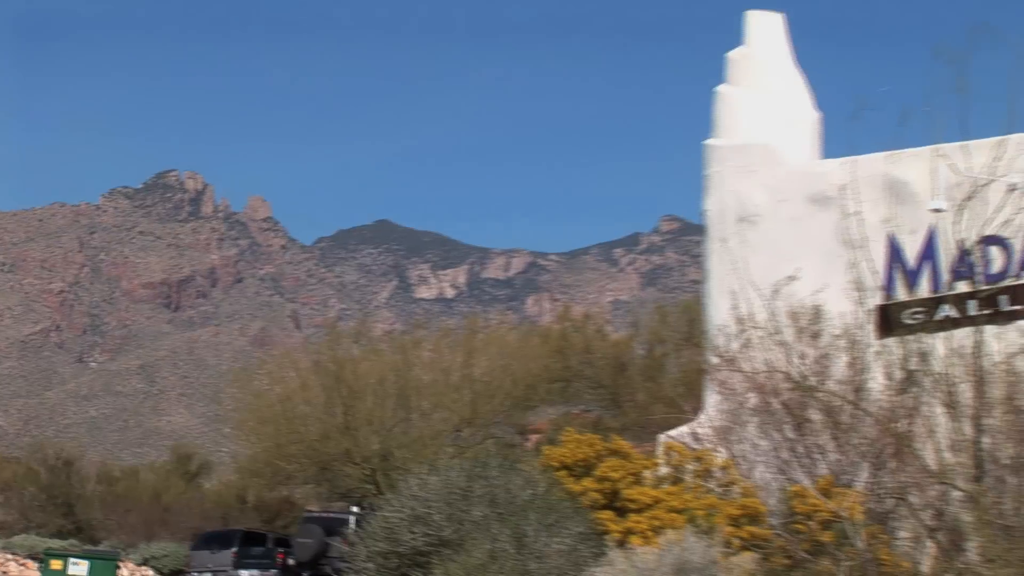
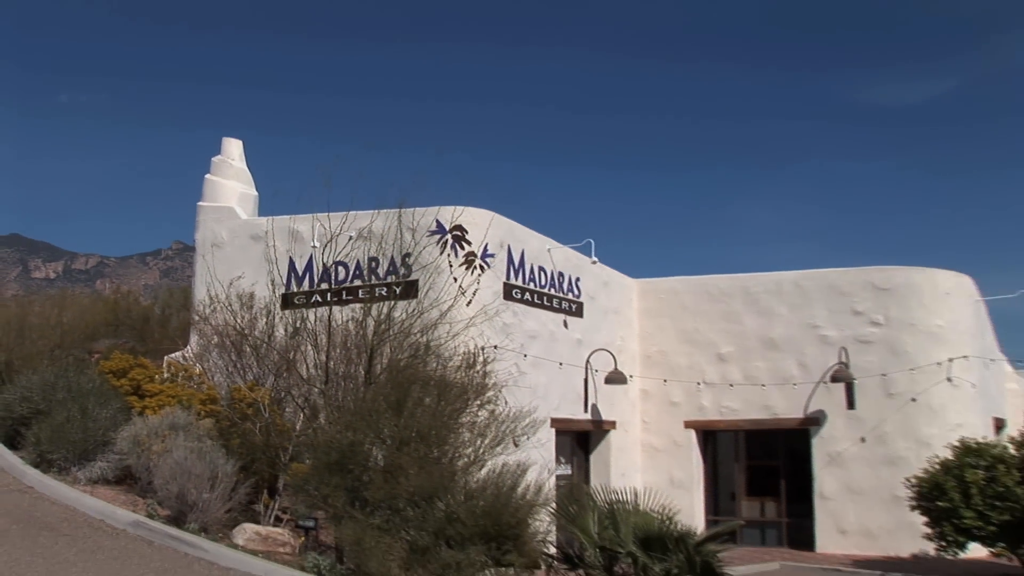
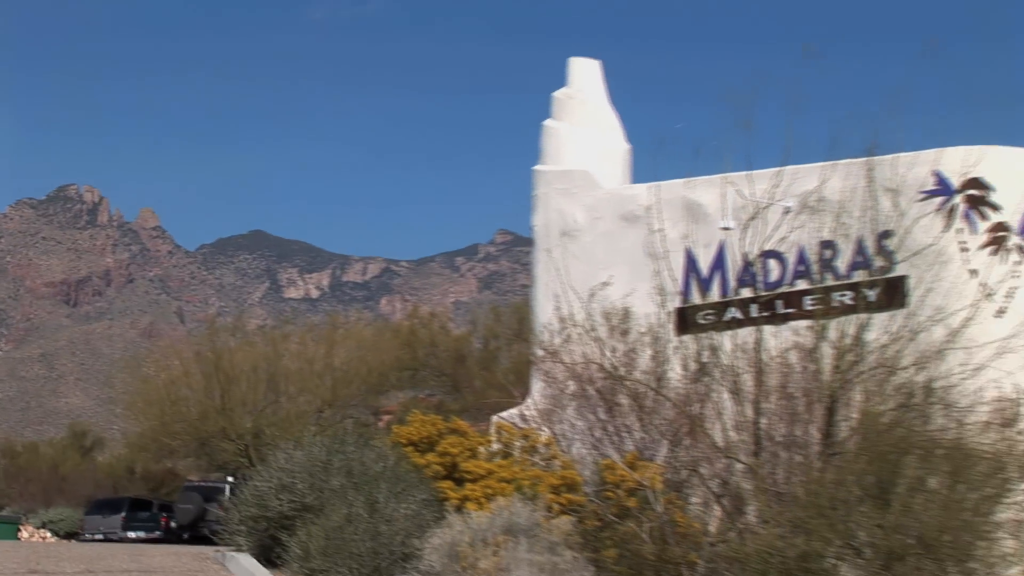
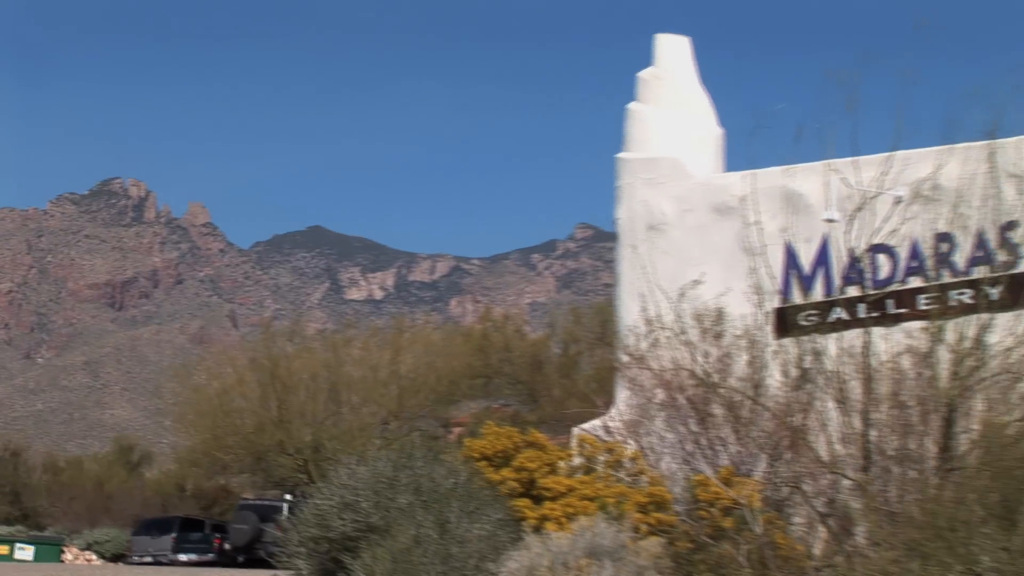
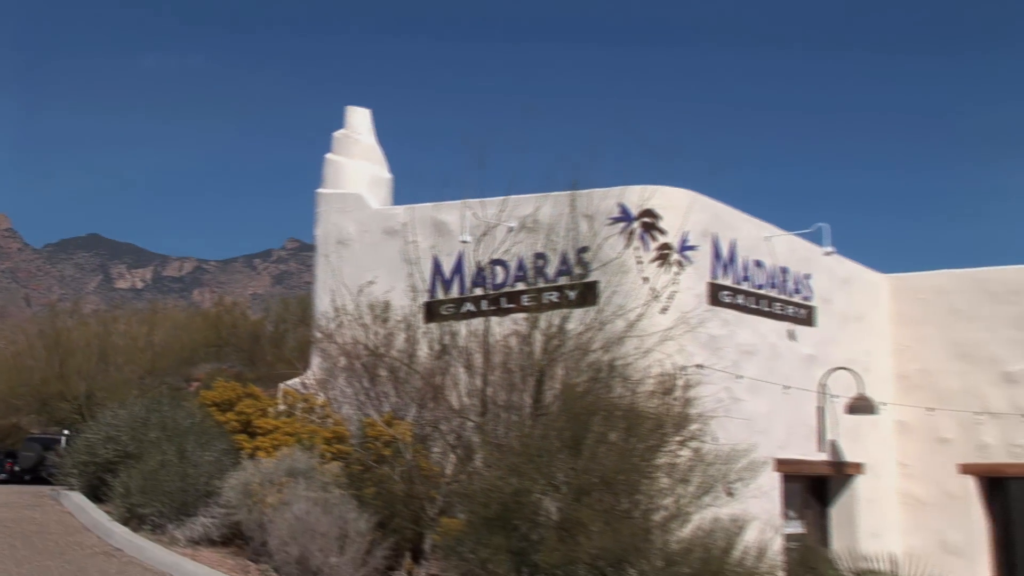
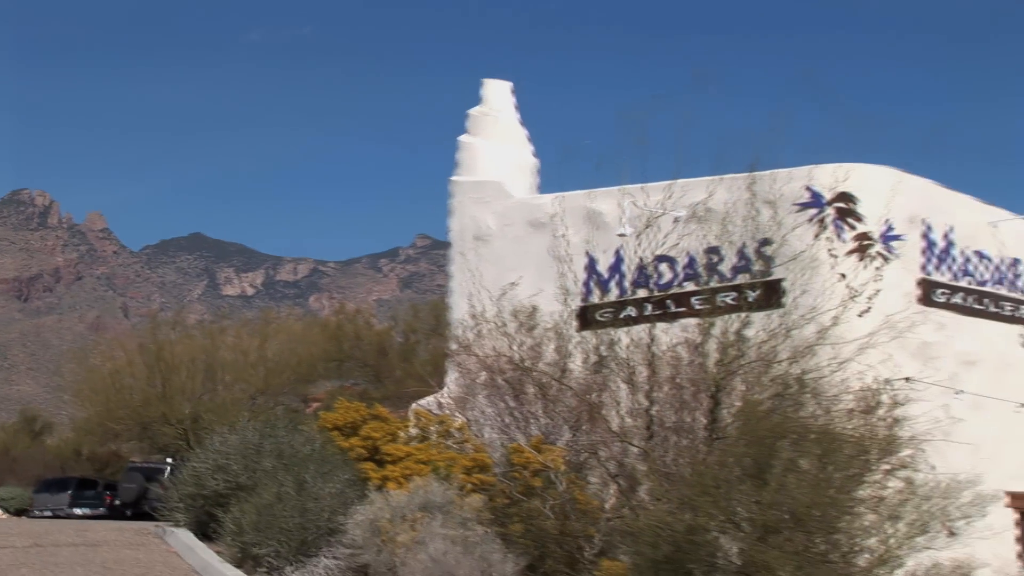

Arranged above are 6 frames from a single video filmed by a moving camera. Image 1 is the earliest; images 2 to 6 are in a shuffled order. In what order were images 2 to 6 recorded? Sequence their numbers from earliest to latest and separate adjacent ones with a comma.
4, 3, 6, 5, 2
